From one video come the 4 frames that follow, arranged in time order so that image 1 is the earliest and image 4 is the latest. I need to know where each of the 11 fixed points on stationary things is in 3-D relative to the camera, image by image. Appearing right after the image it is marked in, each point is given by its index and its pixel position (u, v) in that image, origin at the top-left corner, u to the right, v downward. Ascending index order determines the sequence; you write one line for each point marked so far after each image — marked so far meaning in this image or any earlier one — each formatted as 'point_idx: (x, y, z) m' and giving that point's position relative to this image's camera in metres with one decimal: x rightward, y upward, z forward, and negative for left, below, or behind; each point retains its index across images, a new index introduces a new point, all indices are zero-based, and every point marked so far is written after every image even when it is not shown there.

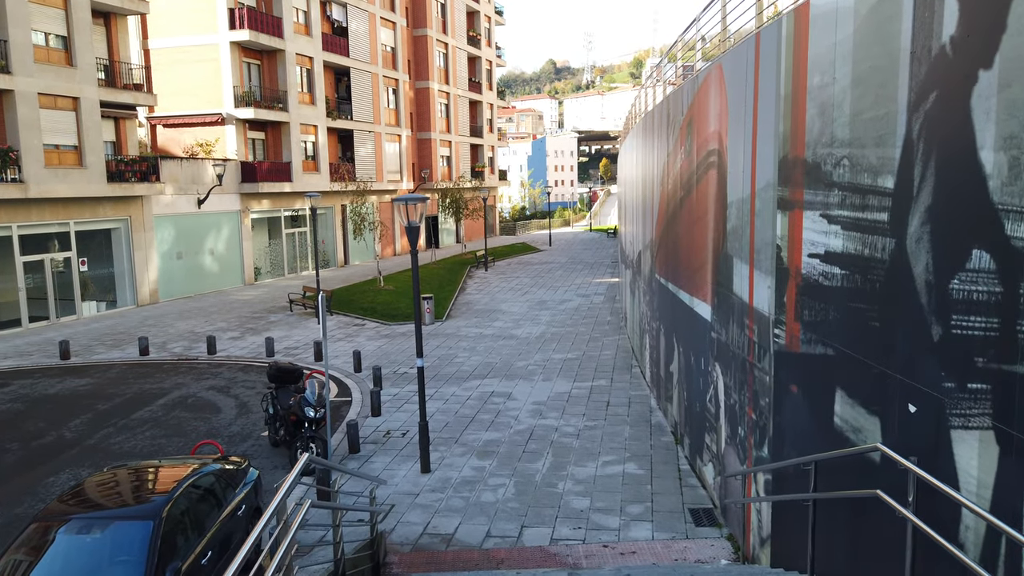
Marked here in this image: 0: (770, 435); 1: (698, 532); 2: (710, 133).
0: (+2.3, -1.3, +6.6) m
1: (+2.0, -2.6, +7.9) m
2: (+2.2, +1.7, +8.2) m
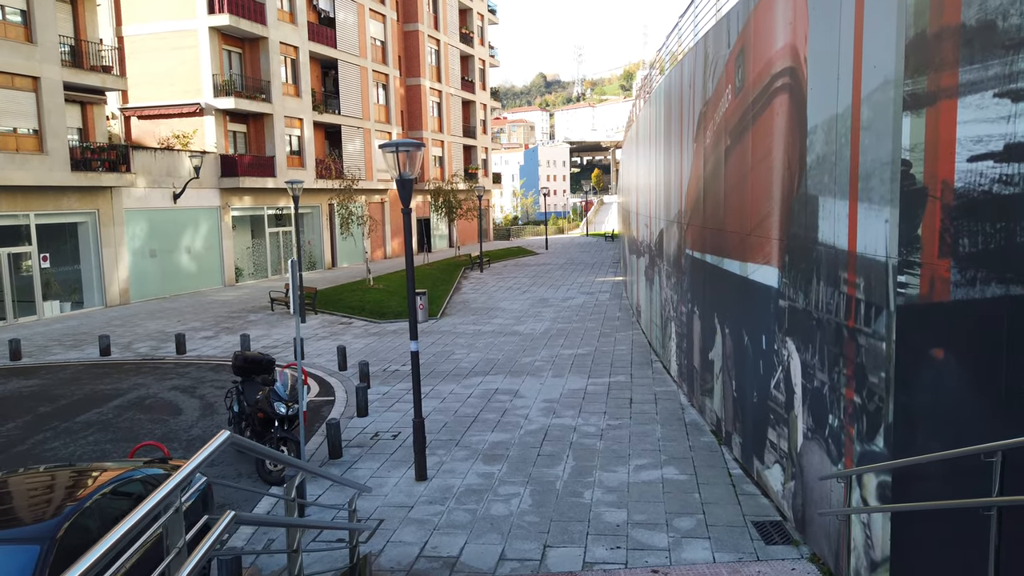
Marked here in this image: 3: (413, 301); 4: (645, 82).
0: (+2.5, -0.9, +4.9) m
1: (+2.1, -2.2, +6.2) m
2: (+2.4, +2.1, +6.6) m
3: (-1.2, -0.2, +8.8) m
4: (+3.0, +4.7, +17.1) m
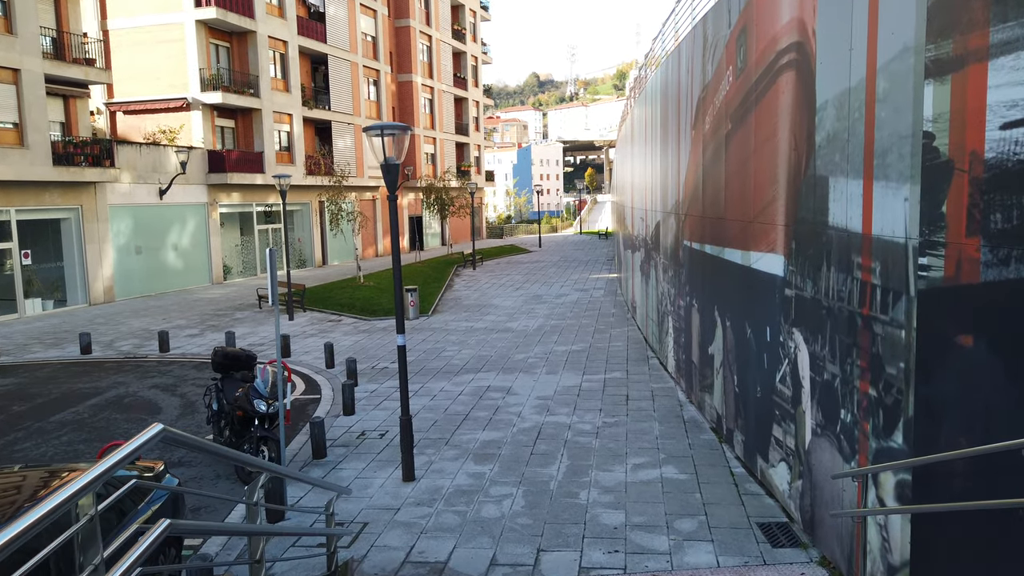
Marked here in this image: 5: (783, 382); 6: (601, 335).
0: (+2.4, -0.8, +4.5) m
1: (+2.1, -2.1, +5.8) m
2: (+2.3, +2.2, +6.3) m
3: (-1.3, -0.1, +8.5) m
4: (+2.8, +4.8, +16.7) m
5: (+2.4, -0.8, +6.5) m
6: (+1.8, -1.0, +15.2) m
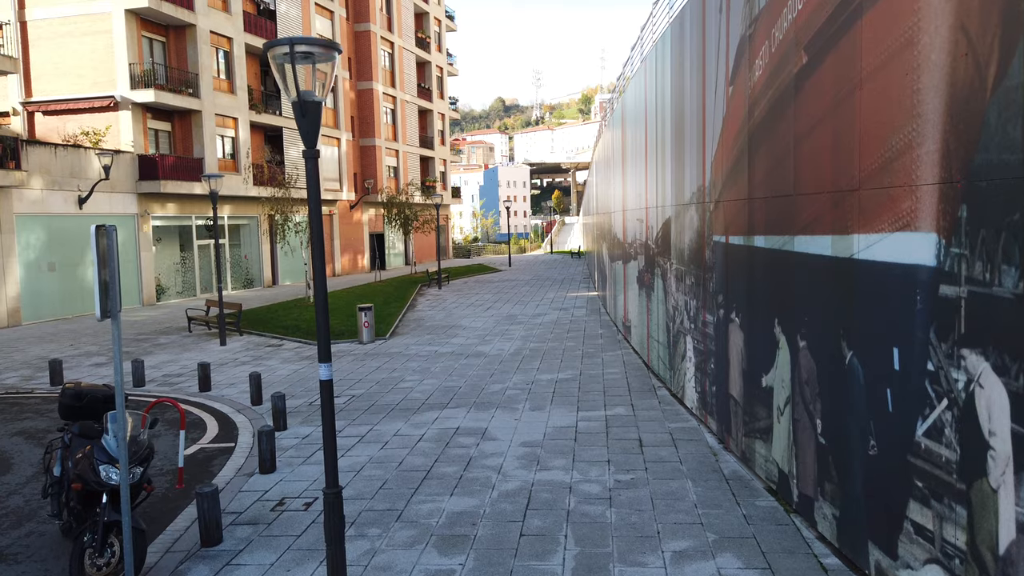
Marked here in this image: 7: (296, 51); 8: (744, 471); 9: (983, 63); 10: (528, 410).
0: (+2.4, -0.7, +2.1) m
1: (+2.0, -2.1, +3.3) m
2: (+2.2, +2.2, +3.9) m
3: (-1.4, -0.1, +5.8) m
4: (+2.3, +4.5, +14.4) m
5: (+2.3, -0.8, +4.0) m
6: (+1.4, -1.2, +12.7) m
7: (-1.4, +1.5, +4.9) m
8: (+2.2, -1.7, +7.0) m
9: (+2.3, +1.1, +3.6) m
10: (+0.2, -1.6, +9.7) m
